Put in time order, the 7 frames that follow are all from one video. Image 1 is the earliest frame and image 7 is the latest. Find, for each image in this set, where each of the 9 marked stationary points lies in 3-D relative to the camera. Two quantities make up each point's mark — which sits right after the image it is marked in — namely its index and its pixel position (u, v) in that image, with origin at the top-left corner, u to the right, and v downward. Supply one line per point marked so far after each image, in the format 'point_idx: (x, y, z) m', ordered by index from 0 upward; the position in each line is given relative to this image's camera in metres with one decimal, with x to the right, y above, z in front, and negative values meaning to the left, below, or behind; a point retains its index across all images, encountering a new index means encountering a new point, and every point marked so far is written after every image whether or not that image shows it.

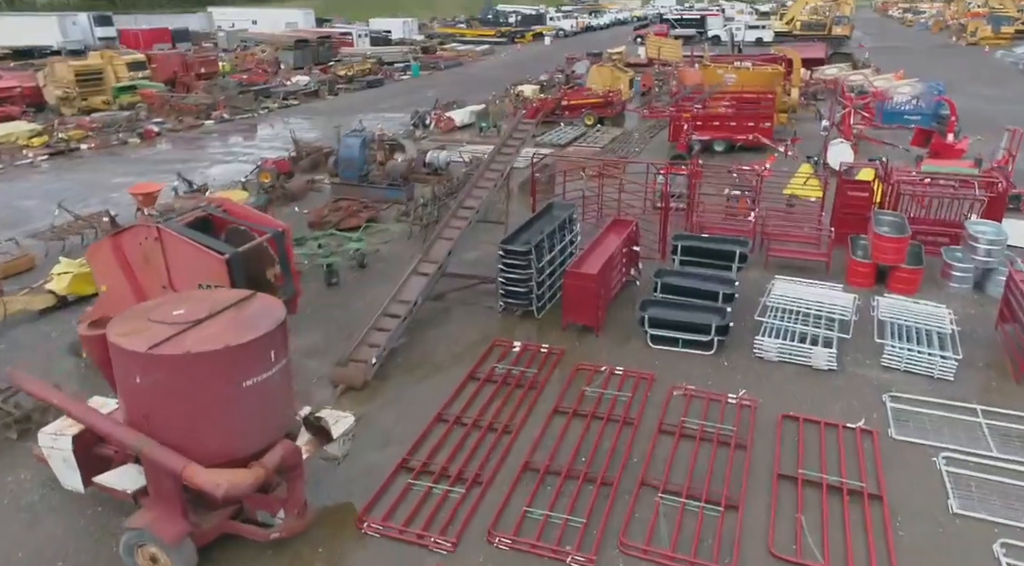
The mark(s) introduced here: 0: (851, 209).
0: (+6.1, +1.3, +12.7) m
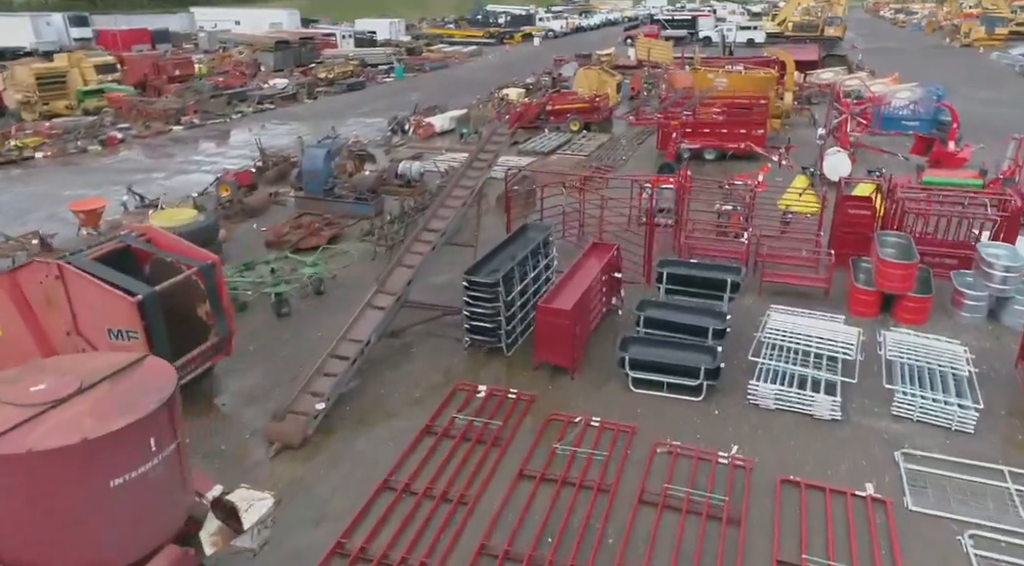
0: (+5.6, +0.9, +11.7) m
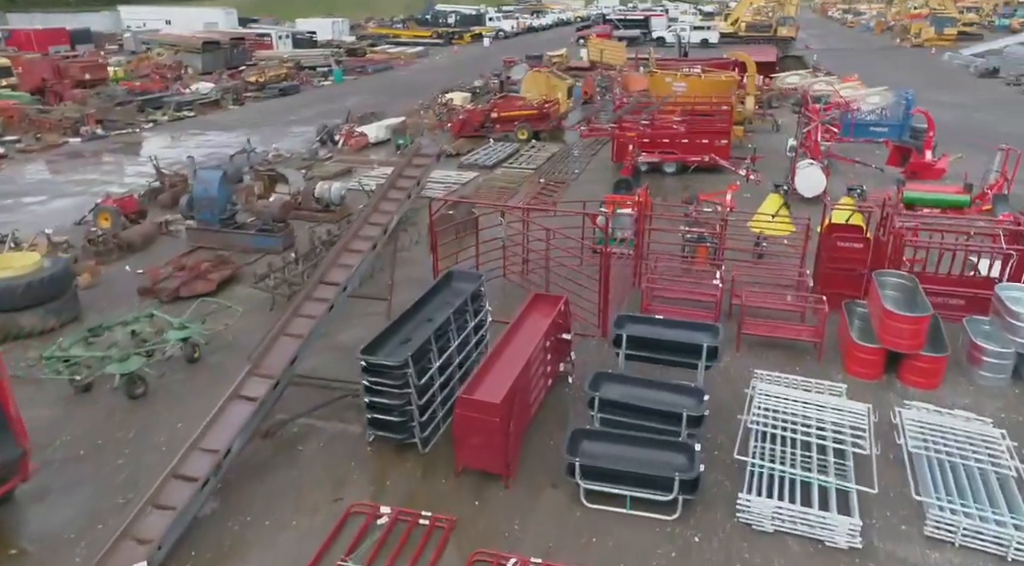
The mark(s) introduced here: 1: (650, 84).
0: (+4.6, +0.3, +9.9) m
1: (+3.6, +5.1, +18.3) m
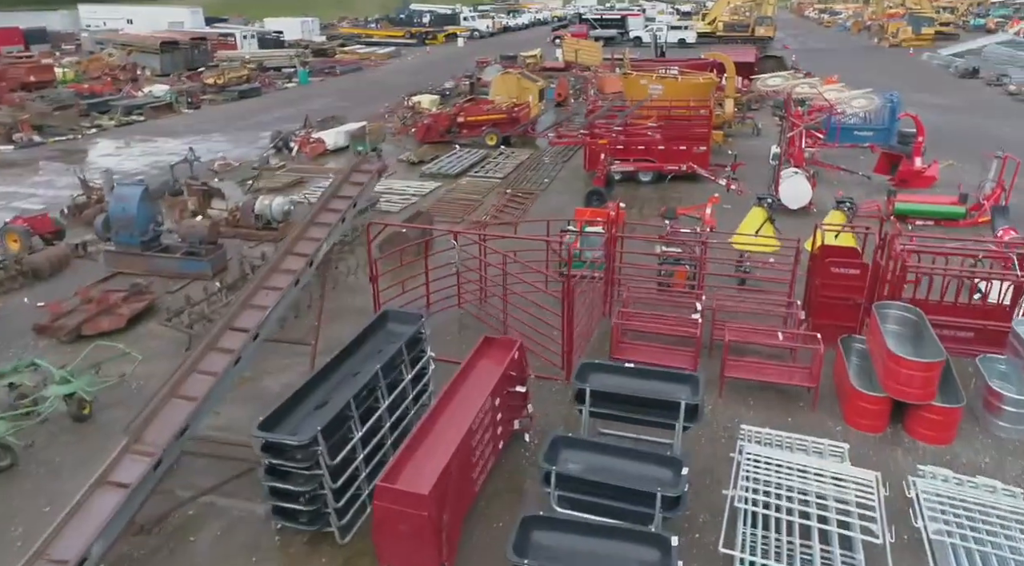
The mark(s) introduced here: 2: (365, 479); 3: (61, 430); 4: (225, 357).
0: (+4.0, -0.1, +8.8) m
1: (+2.7, +4.8, +17.2) m
2: (-1.2, -1.7, +6.0) m
3: (-4.6, -1.5, +7.2) m
4: (-2.7, -0.7, +6.6) m
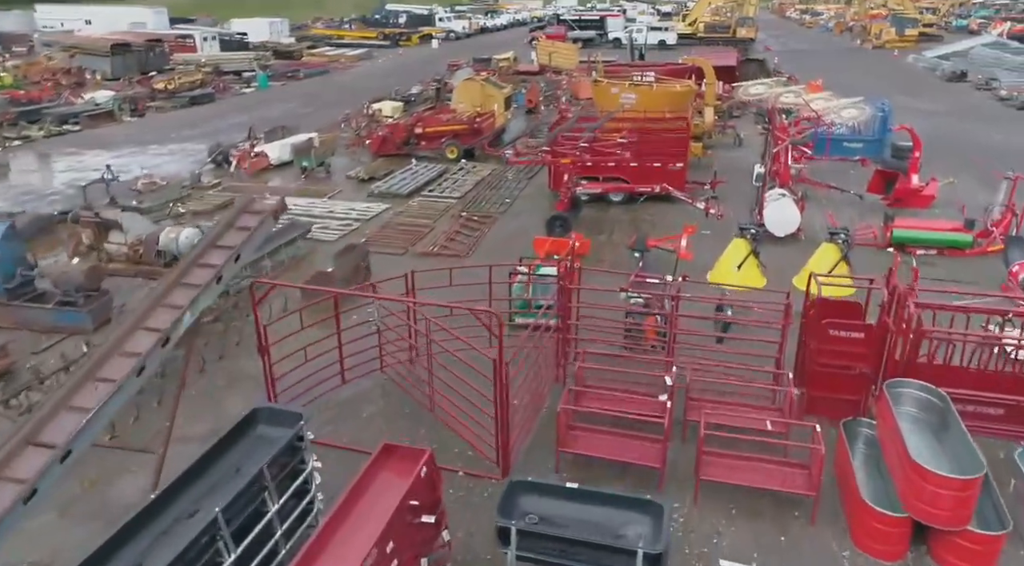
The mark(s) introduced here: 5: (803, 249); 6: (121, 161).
0: (+3.3, -0.8, +7.1) m
1: (+1.7, +4.1, +15.5) m
2: (-1.9, -2.4, +4.3) m
3: (-5.3, -2.2, +5.4) m
4: (-3.4, -1.4, +4.8) m
5: (+5.2, +0.6, +12.6) m
6: (-10.7, +3.4, +19.4) m
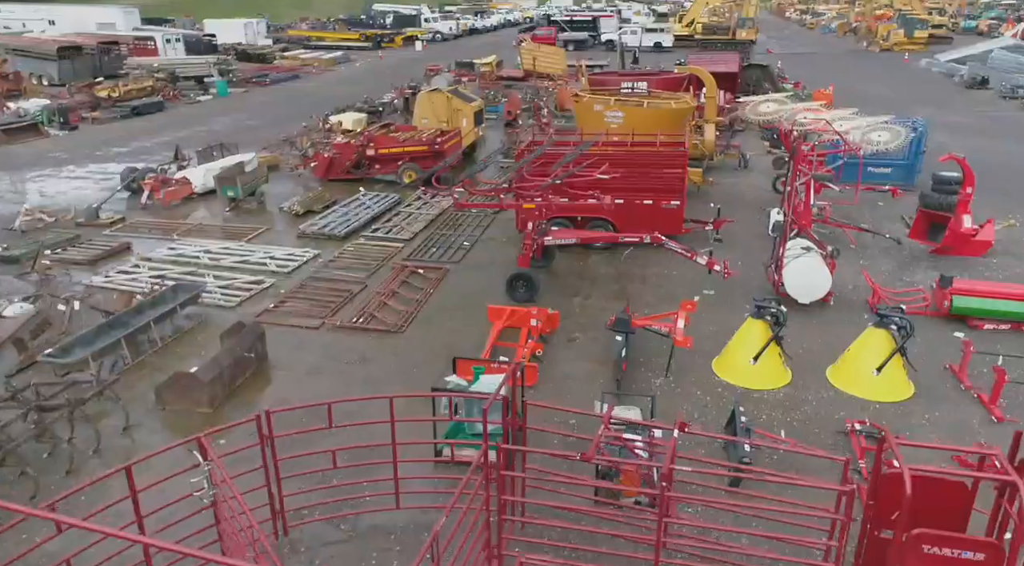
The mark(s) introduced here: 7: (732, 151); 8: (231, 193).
0: (+2.6, -1.9, +4.3) m
1: (+1.0, +3.0, +12.6) m
2: (-2.6, -3.5, +1.4) m
3: (-6.0, -3.4, +2.5) m
4: (-4.0, -2.5, +1.9) m
5: (+4.4, -0.5, +9.7) m
6: (-11.5, +2.2, +16.5) m
7: (+5.7, +3.4, +18.2) m
8: (-6.0, +2.0, +15.2) m
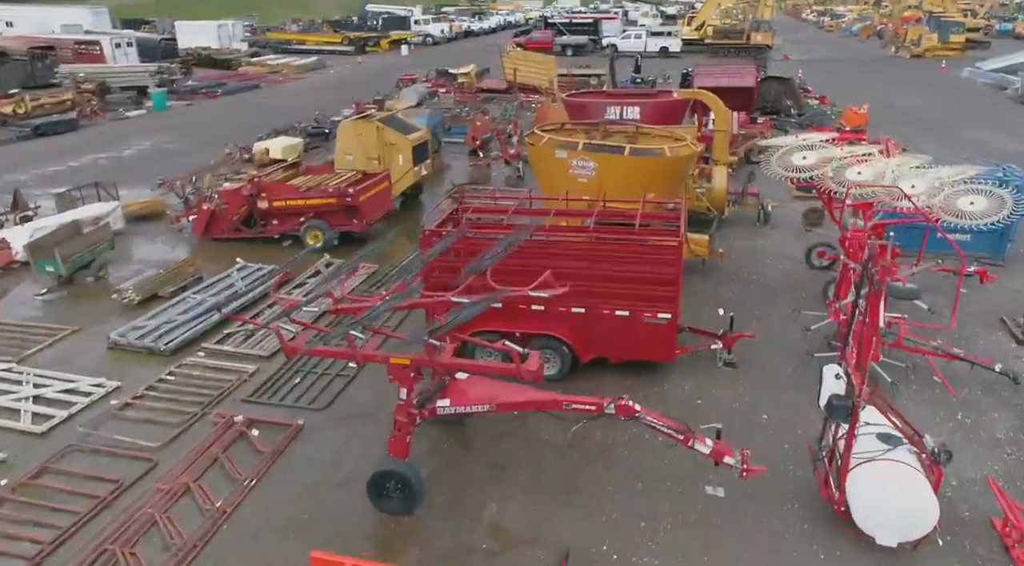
0: (+1.3, -3.7, -0.1) m
1: (-0.1, +1.2, +8.2) m
2: (-3.9, -5.2, -3.0) m
3: (-7.3, -5.1, -1.8) m
4: (-5.4, -4.2, -2.4) m
5: (+3.2, -2.3, +5.3) m
6: (-12.6, +0.6, +12.3) m
7: (+4.6, +1.6, +13.7) m
8: (-7.1, +0.3, +10.9) m
